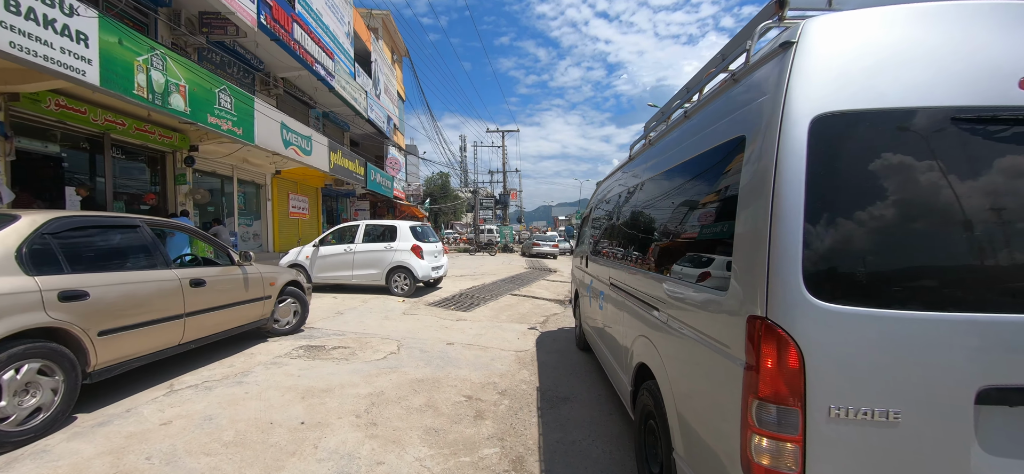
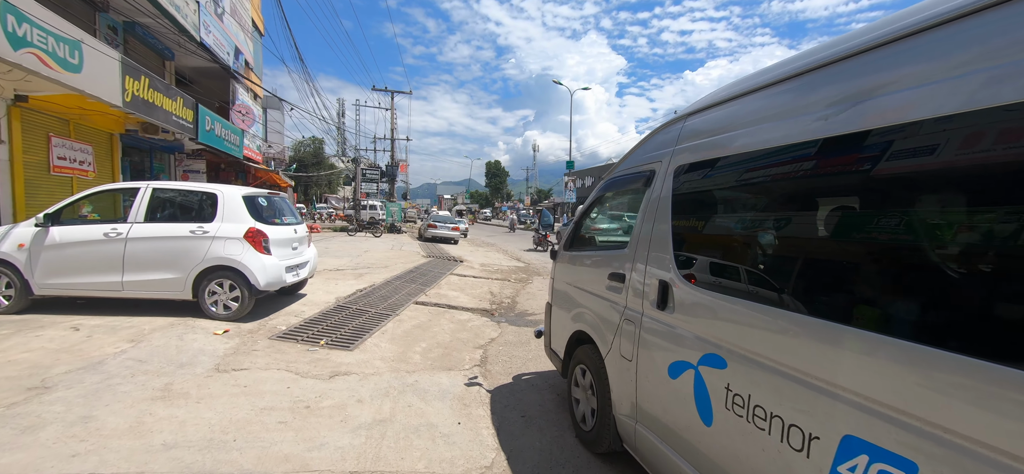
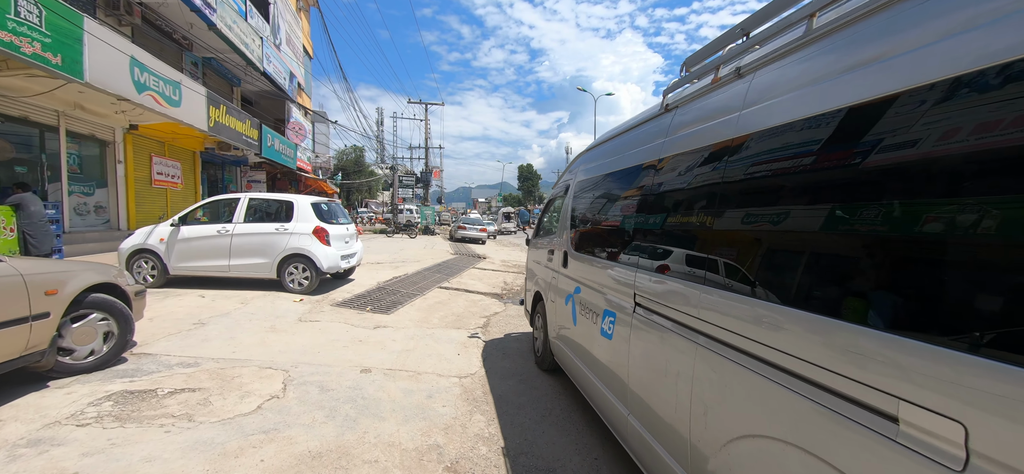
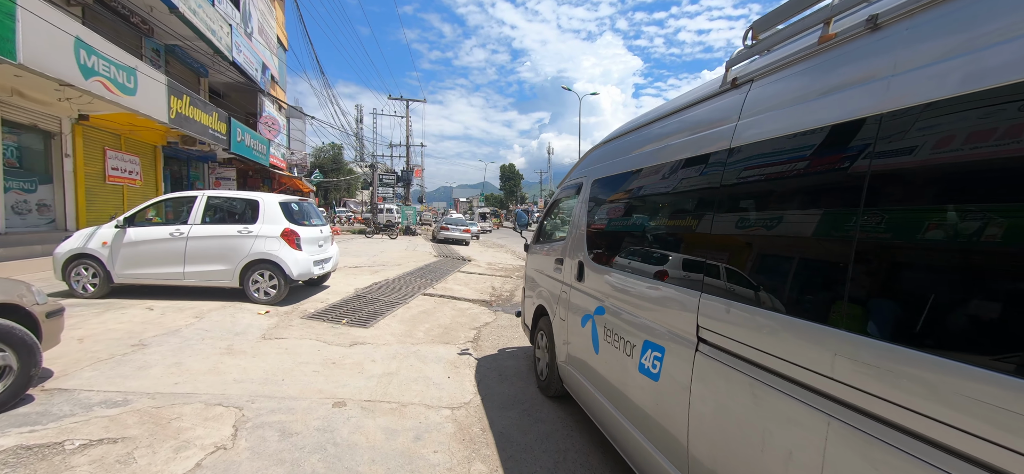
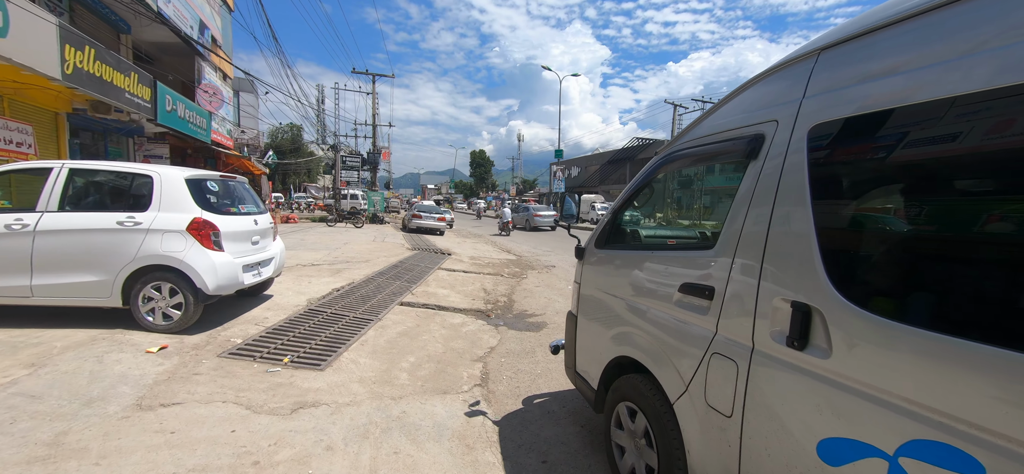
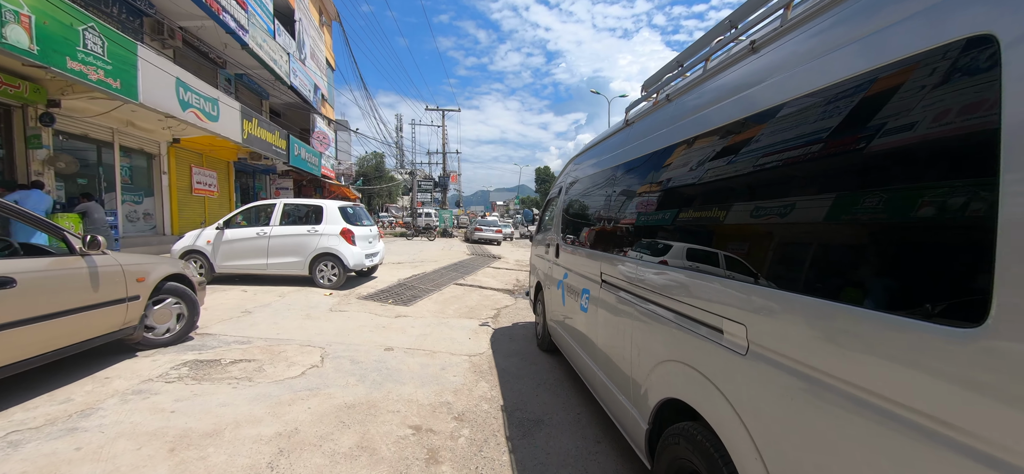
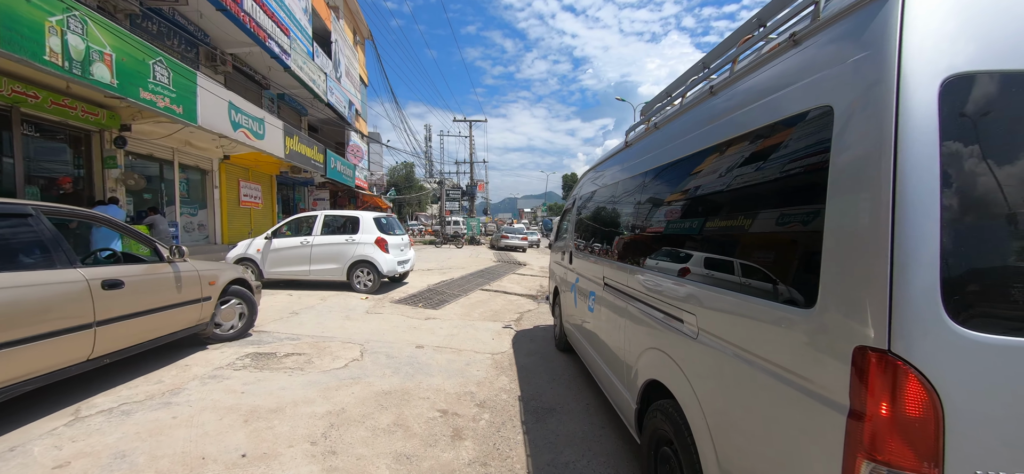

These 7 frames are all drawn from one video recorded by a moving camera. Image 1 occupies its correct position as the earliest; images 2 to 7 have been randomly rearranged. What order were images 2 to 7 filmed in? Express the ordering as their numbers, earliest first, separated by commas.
7, 6, 3, 4, 2, 5
